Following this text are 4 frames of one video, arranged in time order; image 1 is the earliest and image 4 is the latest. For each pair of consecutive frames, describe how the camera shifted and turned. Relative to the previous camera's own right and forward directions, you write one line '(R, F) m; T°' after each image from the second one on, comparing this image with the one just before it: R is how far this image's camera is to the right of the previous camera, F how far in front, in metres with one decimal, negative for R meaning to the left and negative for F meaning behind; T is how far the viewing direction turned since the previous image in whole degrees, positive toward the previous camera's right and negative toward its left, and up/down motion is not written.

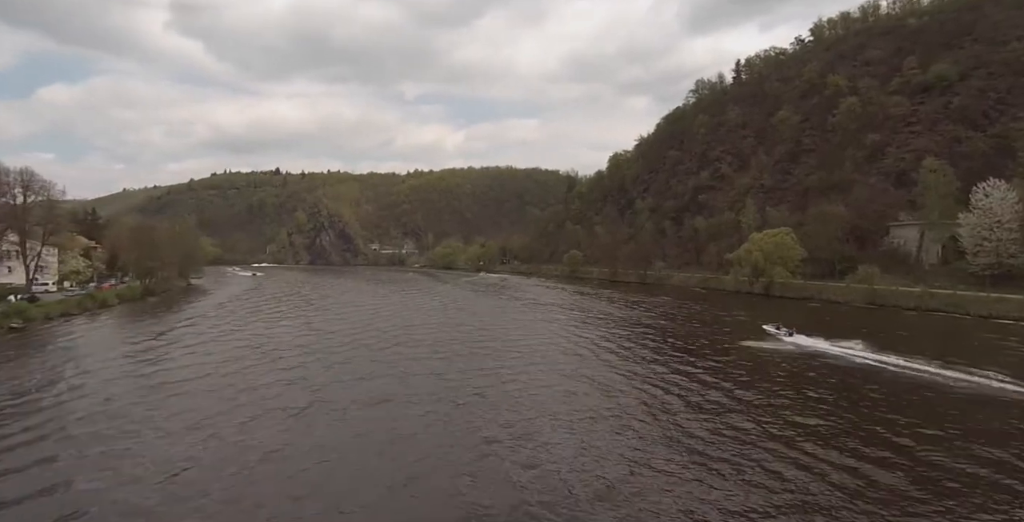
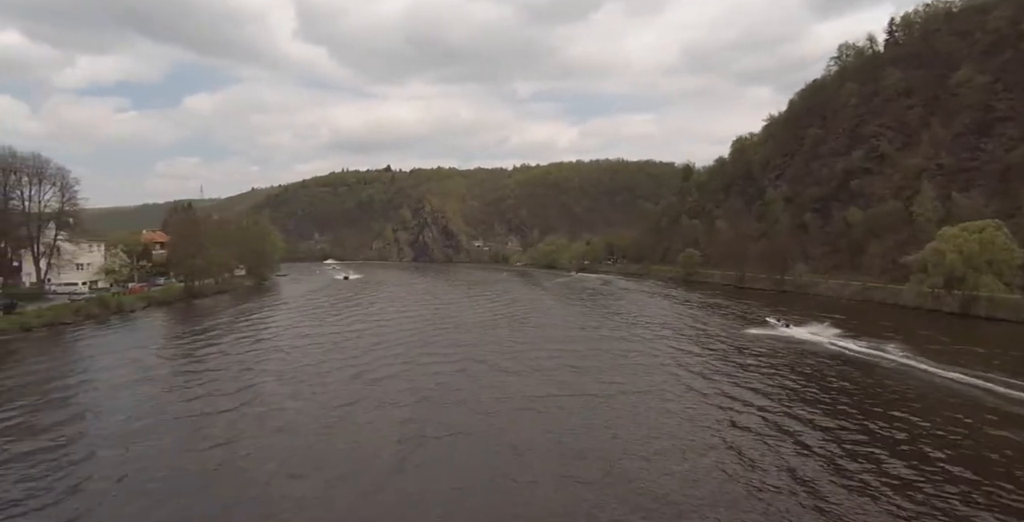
(+1.0, +13.0) m; -10°
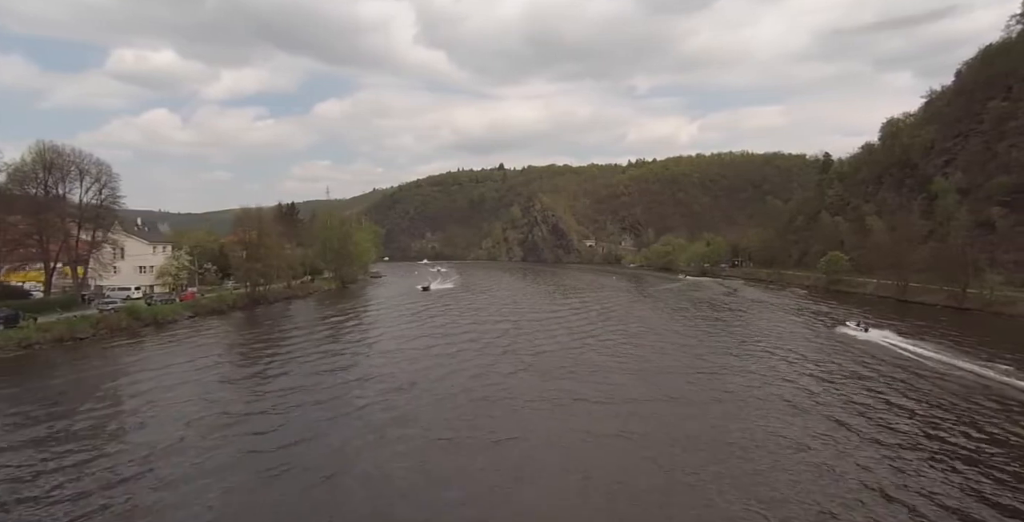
(+1.3, +8.7) m; -11°
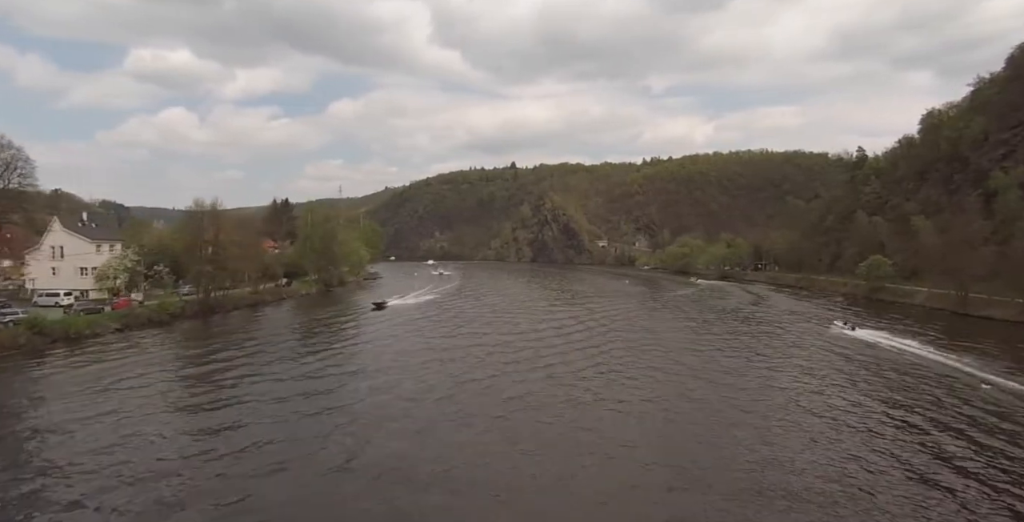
(+1.2, +6.5) m; -1°
